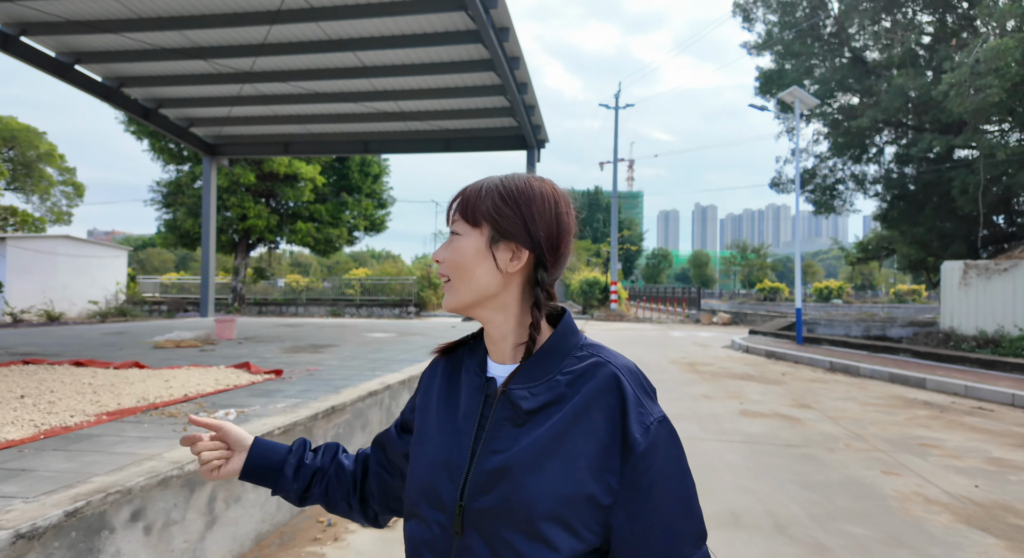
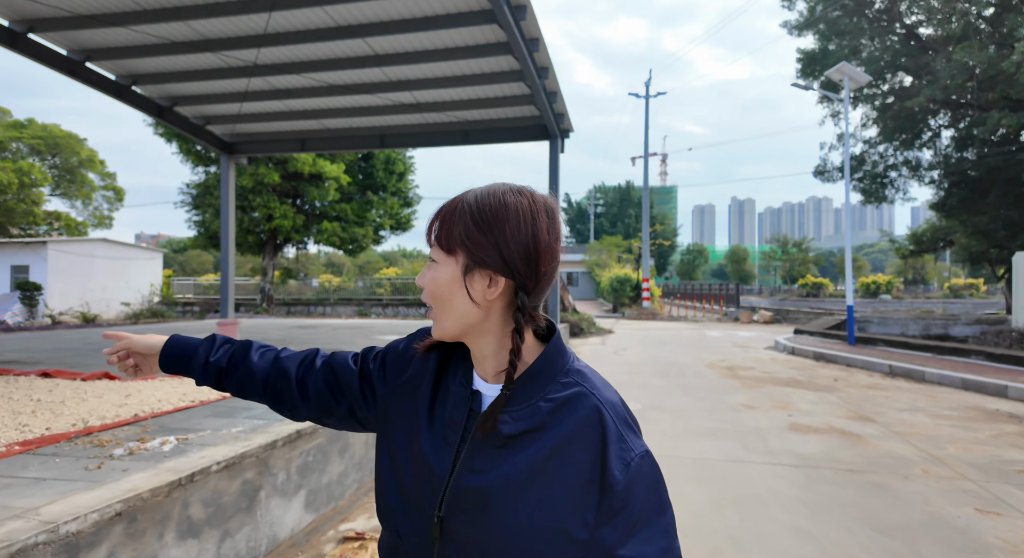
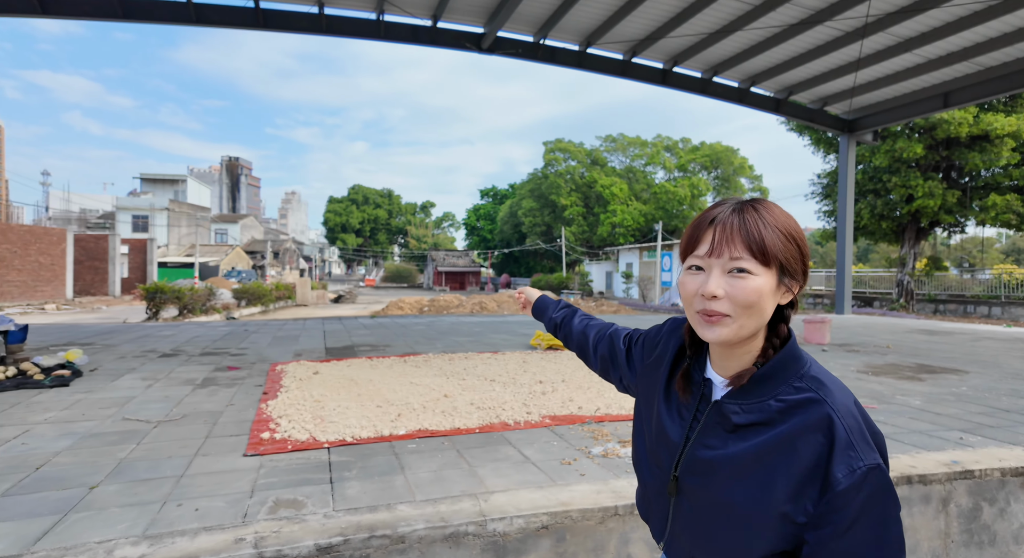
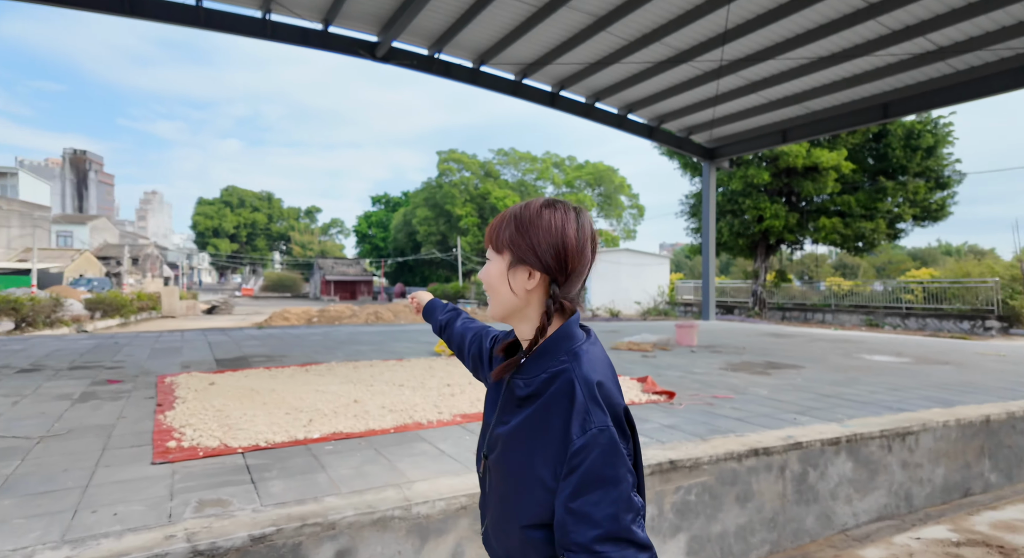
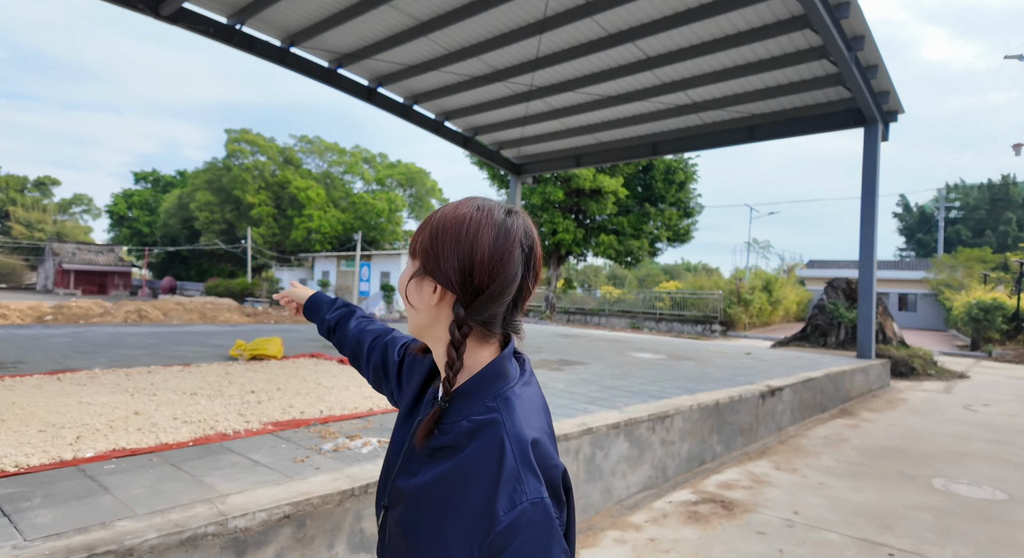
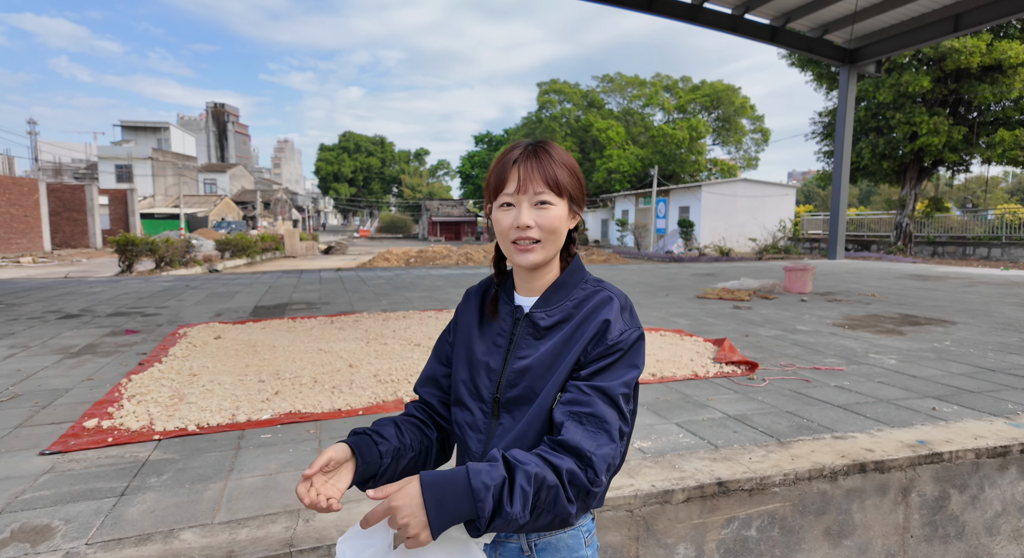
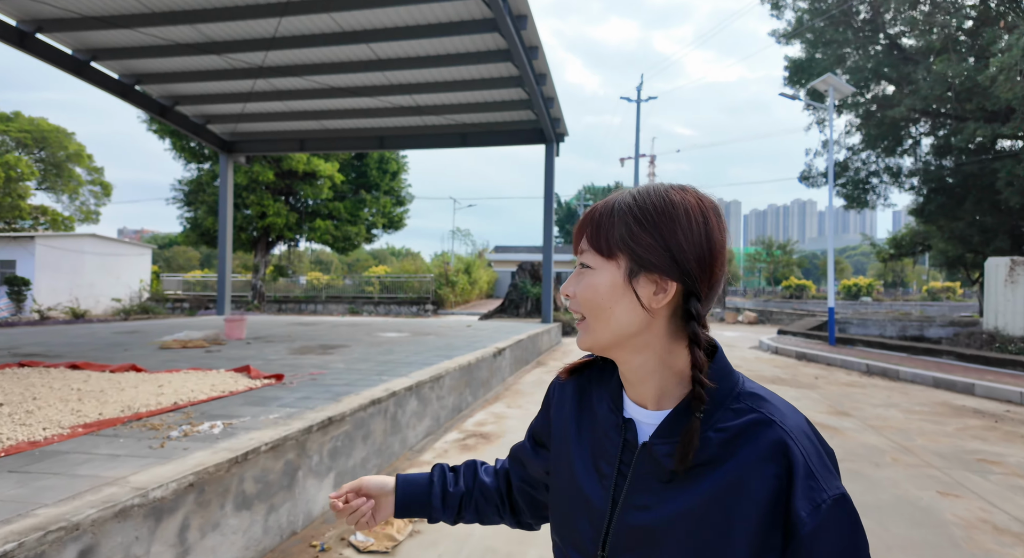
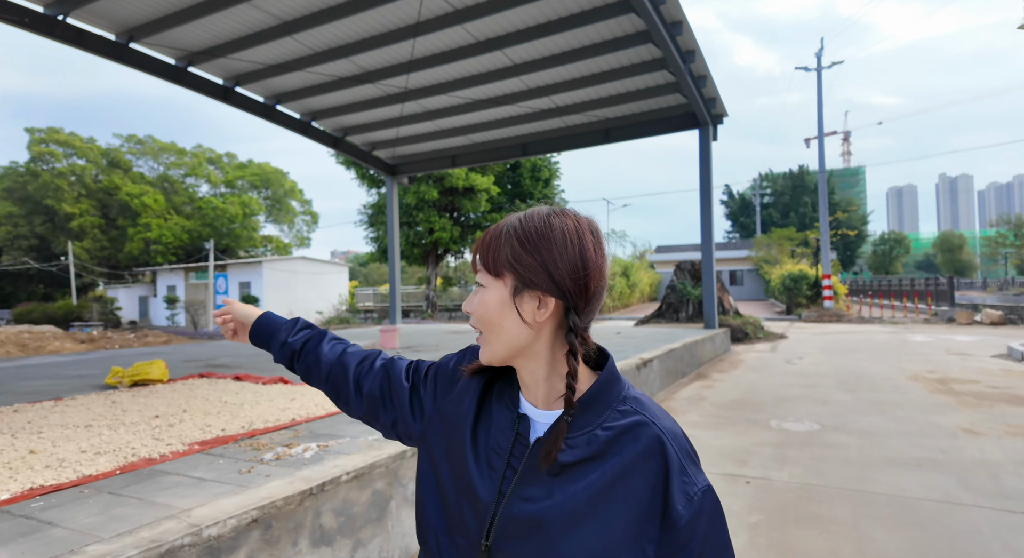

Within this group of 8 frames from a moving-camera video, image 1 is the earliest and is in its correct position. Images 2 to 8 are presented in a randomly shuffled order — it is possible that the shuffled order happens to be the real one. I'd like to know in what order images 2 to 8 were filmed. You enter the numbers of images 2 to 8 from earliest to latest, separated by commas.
7, 2, 8, 5, 4, 3, 6
